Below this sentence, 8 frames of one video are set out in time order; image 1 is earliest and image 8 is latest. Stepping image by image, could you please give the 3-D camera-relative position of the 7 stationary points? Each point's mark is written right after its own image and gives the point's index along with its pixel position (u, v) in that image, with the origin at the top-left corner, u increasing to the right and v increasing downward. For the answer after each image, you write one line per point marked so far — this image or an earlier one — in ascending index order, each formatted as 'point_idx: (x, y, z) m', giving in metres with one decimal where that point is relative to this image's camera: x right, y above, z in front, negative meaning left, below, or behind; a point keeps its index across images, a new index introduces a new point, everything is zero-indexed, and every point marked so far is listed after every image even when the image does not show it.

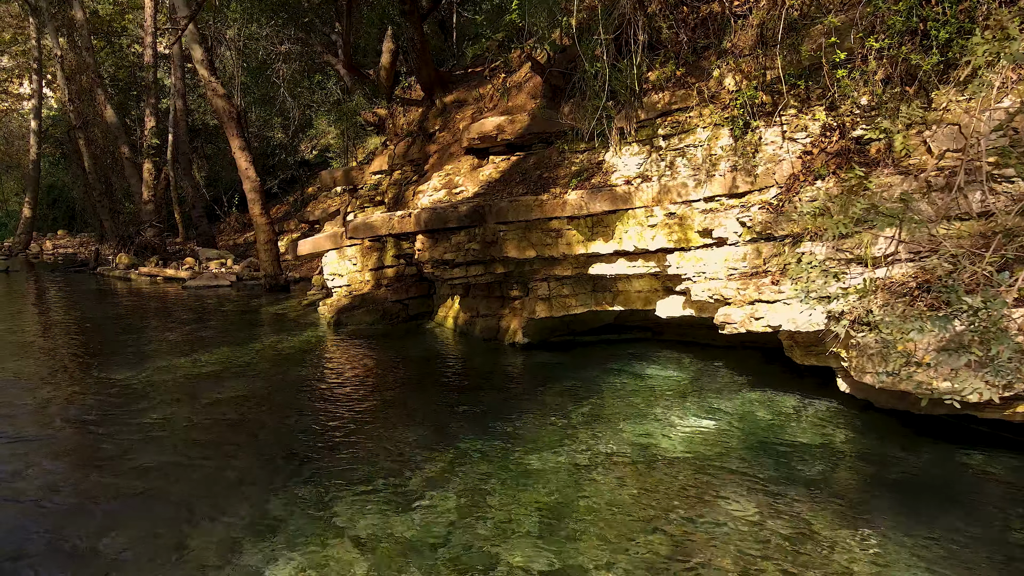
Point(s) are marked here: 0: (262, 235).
0: (-5.8, +1.2, +15.2) m
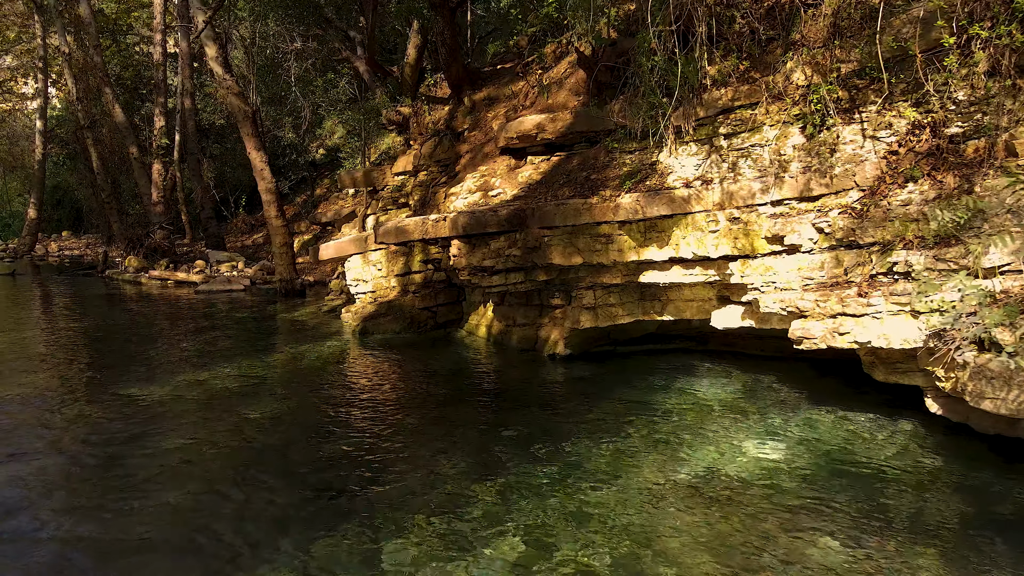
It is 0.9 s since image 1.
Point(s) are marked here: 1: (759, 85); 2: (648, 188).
0: (-5.2, +1.1, +14.8) m
1: (+2.5, +2.0, +6.6) m
2: (+1.4, +1.0, +7.0) m
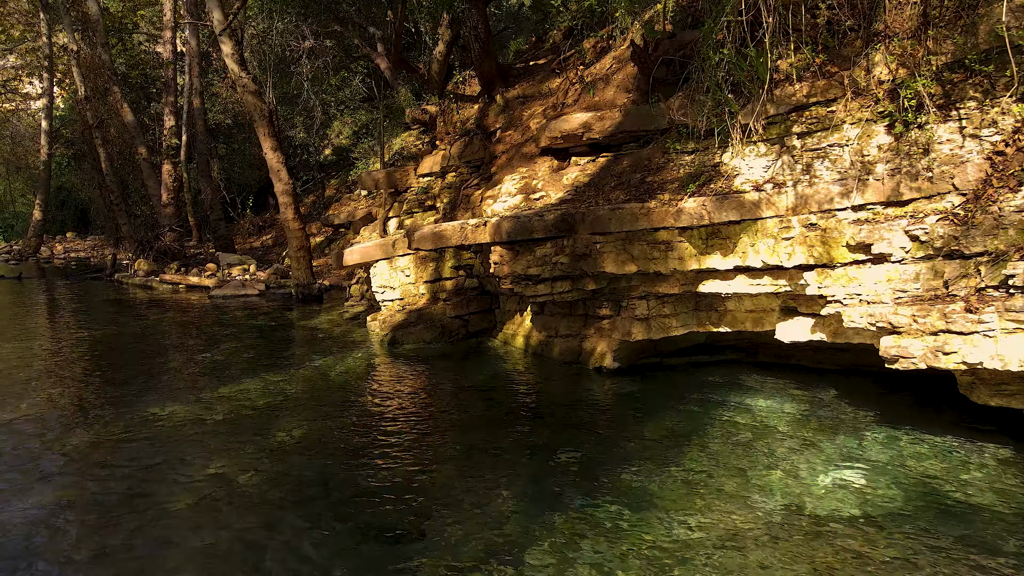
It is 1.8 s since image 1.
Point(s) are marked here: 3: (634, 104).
0: (-4.7, +1.0, +14.3) m
1: (+3.0, +1.9, +6.1) m
2: (+2.0, +0.9, +6.5) m
3: (+1.4, +2.1, +7.7) m
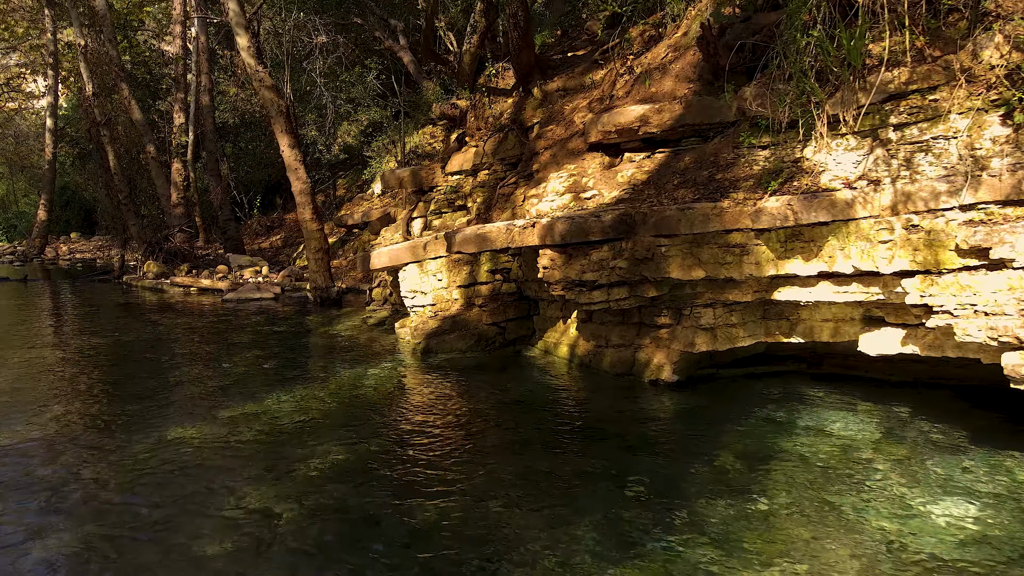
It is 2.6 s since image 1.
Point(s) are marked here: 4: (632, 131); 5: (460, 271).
0: (-4.1, +0.9, +13.7) m
1: (+3.6, +1.9, +5.5) m
2: (+2.5, +0.9, +5.8) m
3: (+2.0, +2.1, +7.1) m
4: (+1.3, +1.8, +7.4) m
5: (-0.7, +0.2, +9.3) m
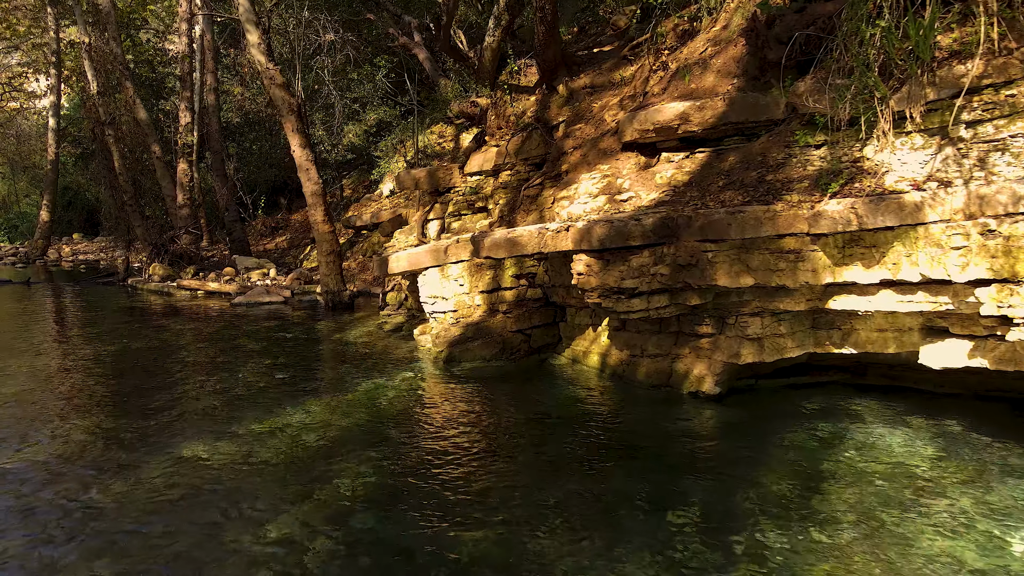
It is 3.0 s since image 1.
0: (-3.8, +0.9, +13.3) m
1: (+3.9, +1.8, +5.1) m
2: (+2.9, +0.8, +5.5) m
3: (+2.3, +2.0, +6.7) m
4: (+1.7, +1.7, +7.0) m
5: (-0.4, +0.2, +8.9) m
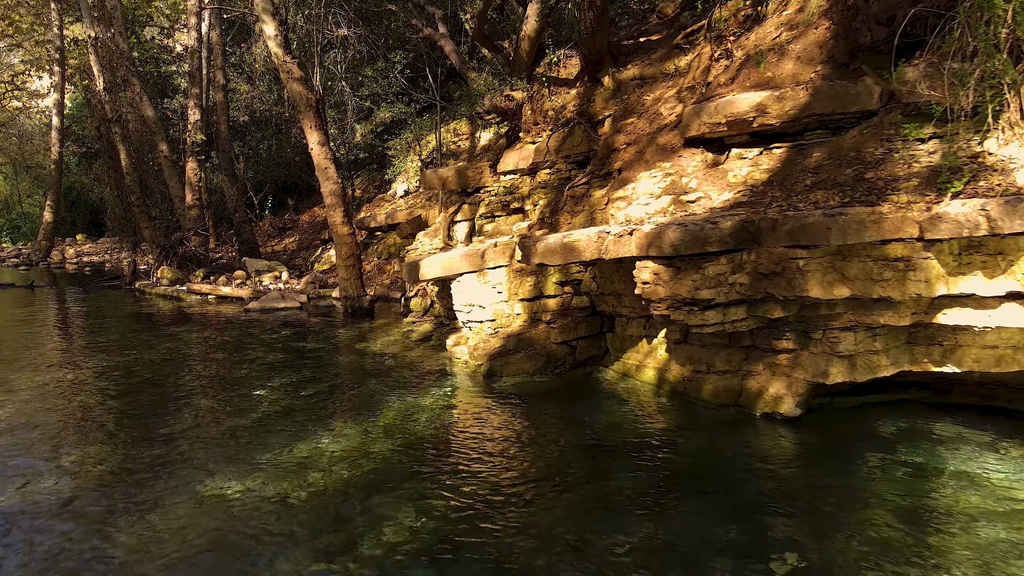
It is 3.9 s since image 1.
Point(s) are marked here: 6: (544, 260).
0: (-3.2, +0.8, +12.6) m
1: (+4.4, +1.7, +4.4) m
2: (+3.4, +0.7, +4.8) m
3: (+2.9, +1.9, +6.0) m
4: (+2.2, +1.6, +6.3) m
5: (+0.2, +0.1, +8.3) m
6: (+0.3, +0.3, +6.8) m
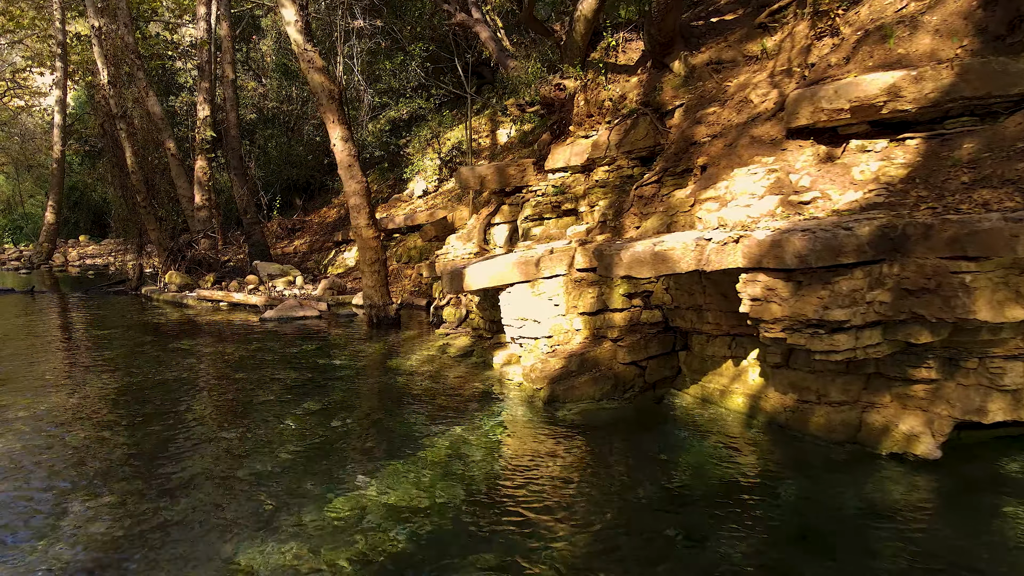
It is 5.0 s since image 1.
0: (-2.5, +0.6, +11.6) m
1: (+5.1, +1.5, +3.4) m
2: (+4.1, +0.6, +3.8) m
3: (+3.5, +1.8, +5.0) m
4: (+2.9, +1.4, +5.3) m
5: (+0.8, -0.1, +7.3) m
6: (+1.0, +0.1, +5.8) m
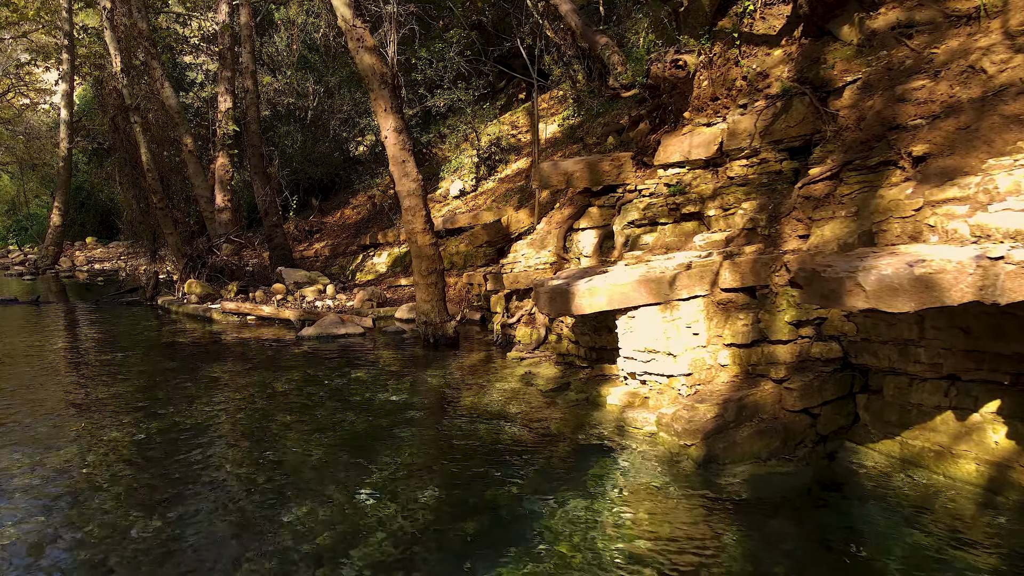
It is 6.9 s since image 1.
0: (-1.3, +0.4, +10.0) m
1: (+6.2, +1.3, +1.8) m
2: (+5.2, +0.3, +2.1) m
3: (+4.7, +1.5, +3.4) m
4: (+4.1, +1.2, +3.7) m
5: (+2.0, -0.3, +5.7) m
6: (+2.1, -0.1, +4.2) m
